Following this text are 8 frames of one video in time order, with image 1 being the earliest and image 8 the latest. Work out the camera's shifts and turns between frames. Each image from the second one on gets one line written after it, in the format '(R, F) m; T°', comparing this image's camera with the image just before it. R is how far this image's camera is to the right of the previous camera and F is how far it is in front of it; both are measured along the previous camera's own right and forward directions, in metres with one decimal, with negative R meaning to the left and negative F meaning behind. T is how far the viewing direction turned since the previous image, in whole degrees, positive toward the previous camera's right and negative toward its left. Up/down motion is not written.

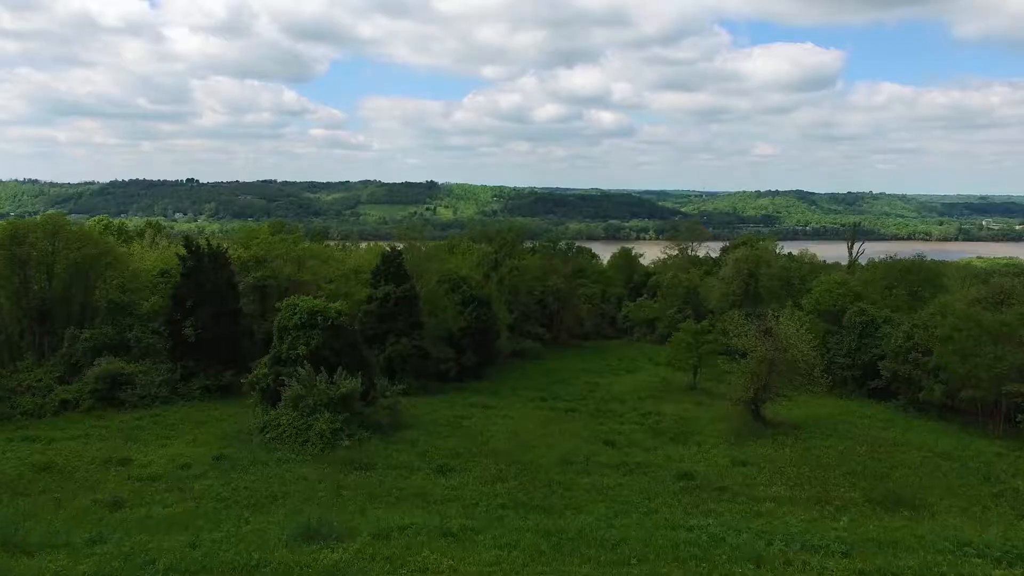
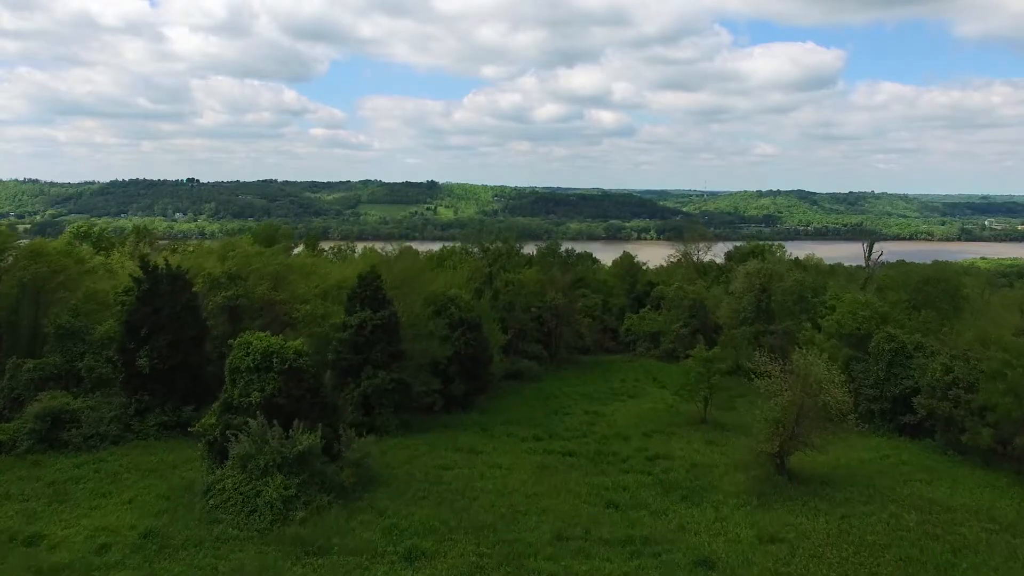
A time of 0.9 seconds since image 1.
(+0.2, +1.9) m; 0°
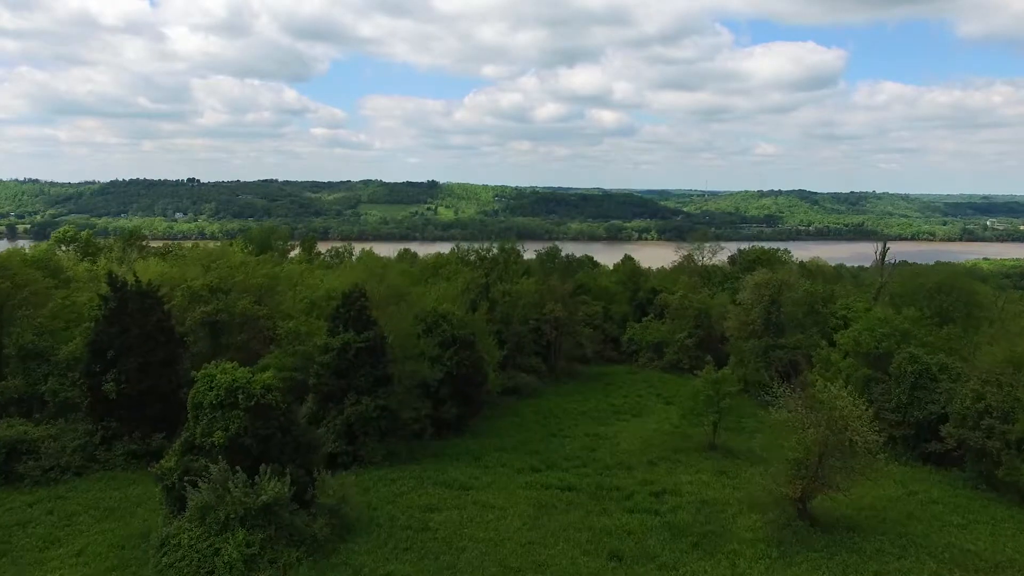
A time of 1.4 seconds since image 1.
(+0.1, +1.2) m; 0°
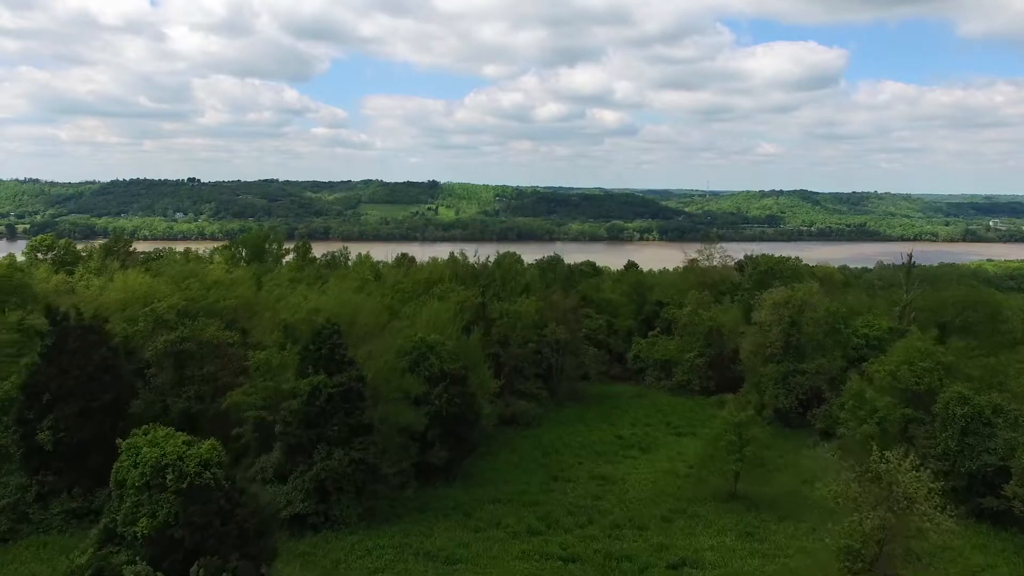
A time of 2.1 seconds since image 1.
(+0.1, +2.0) m; 0°
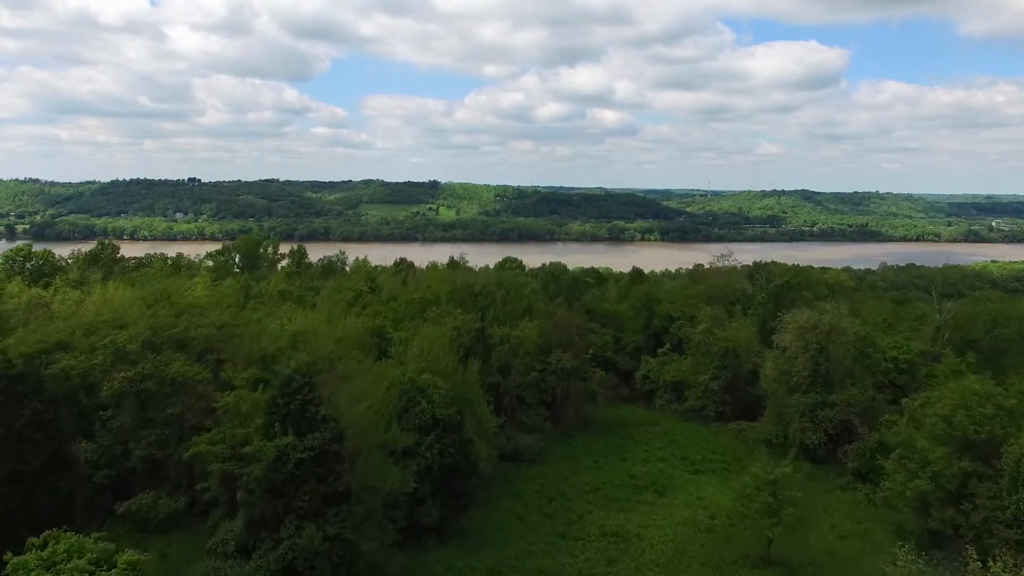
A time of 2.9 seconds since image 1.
(0.0, +2.0) m; 0°
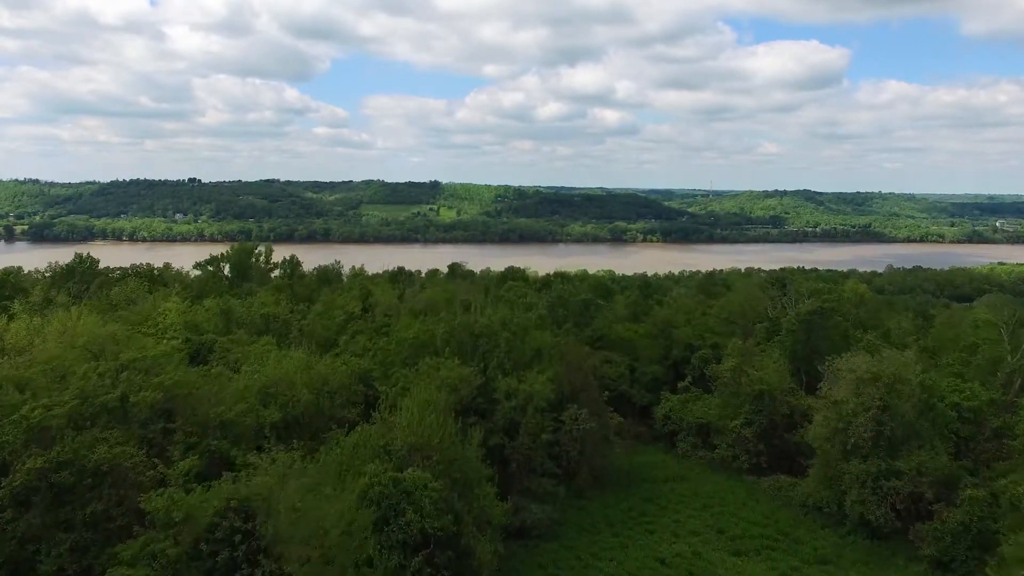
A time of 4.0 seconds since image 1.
(-0.2, +3.3) m; 0°
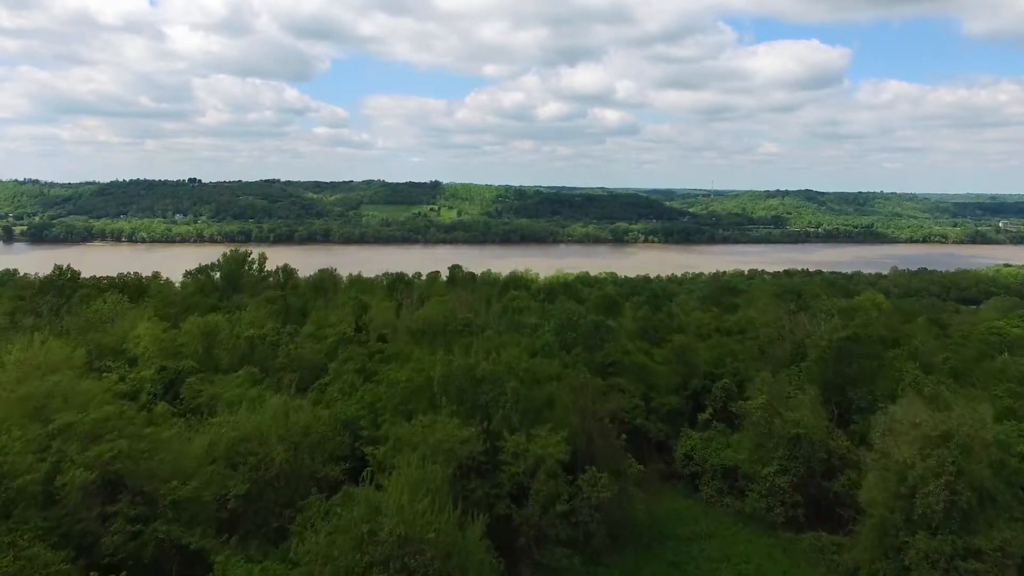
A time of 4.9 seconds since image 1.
(-0.2, +2.6) m; 0°
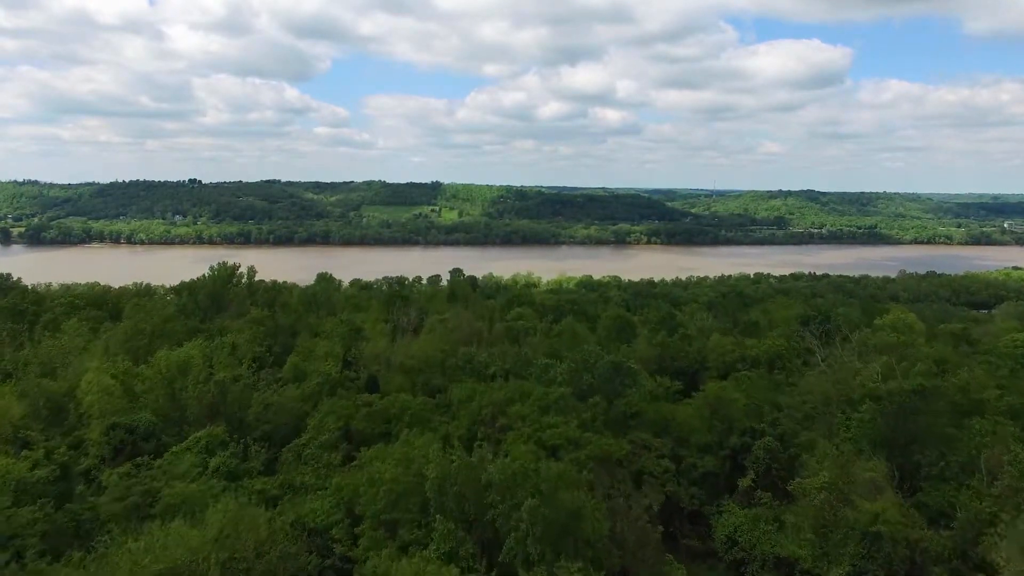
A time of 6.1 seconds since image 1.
(-0.3, +4.1) m; 0°
